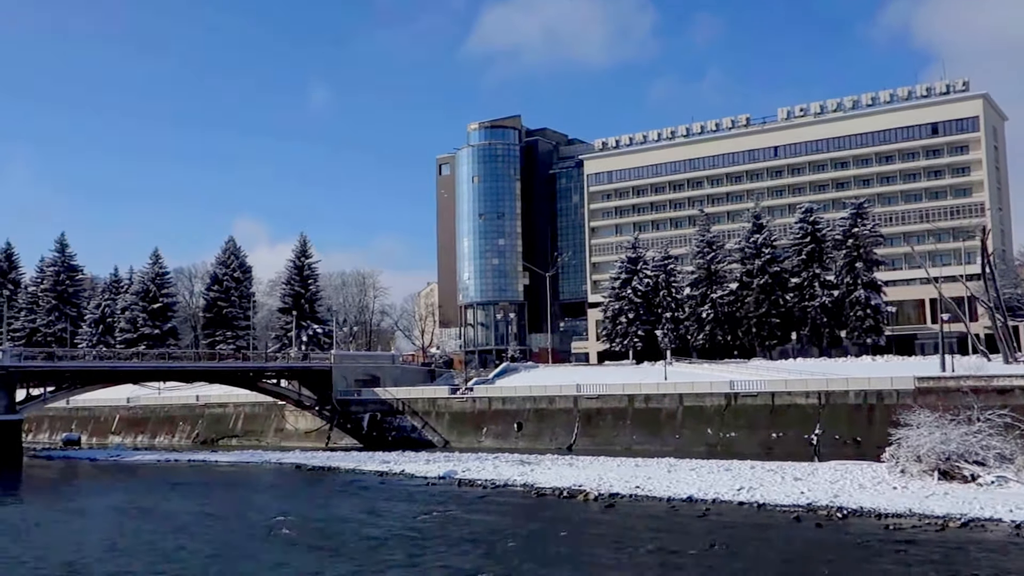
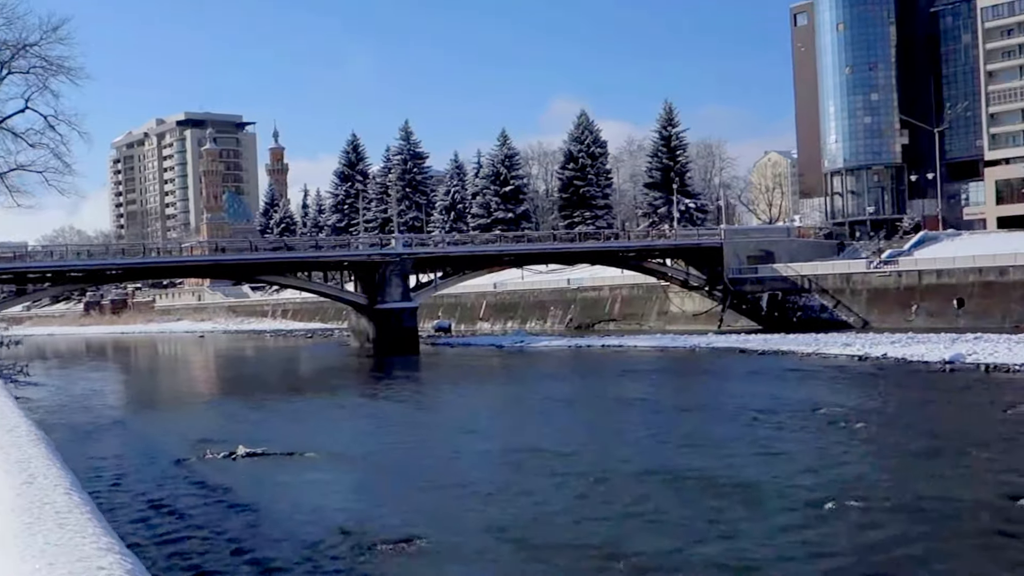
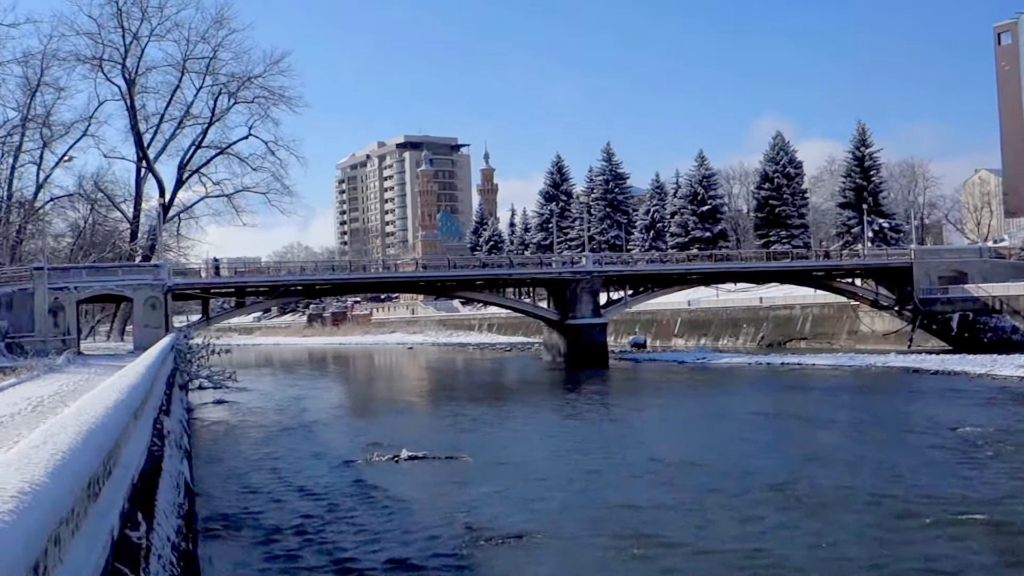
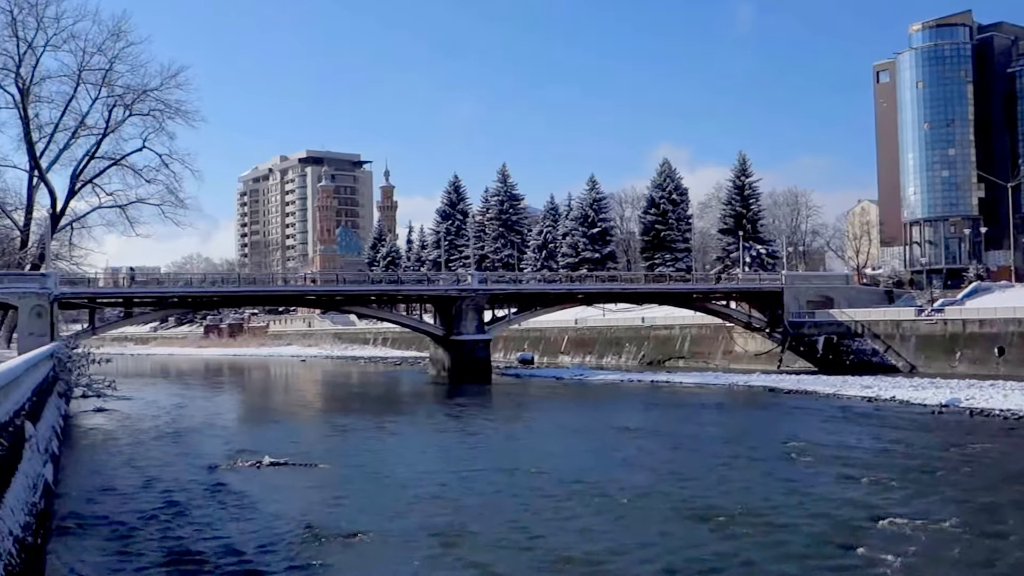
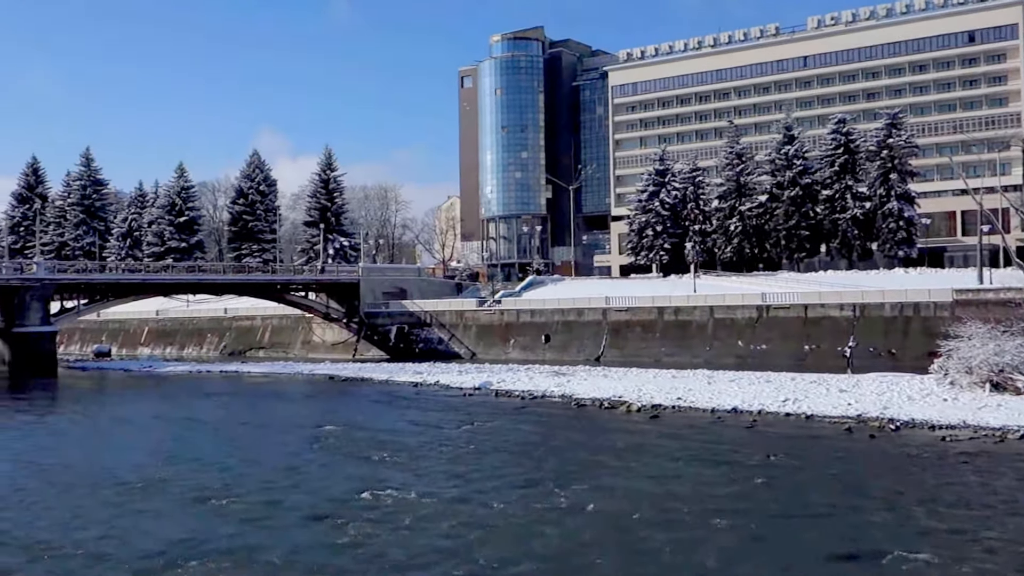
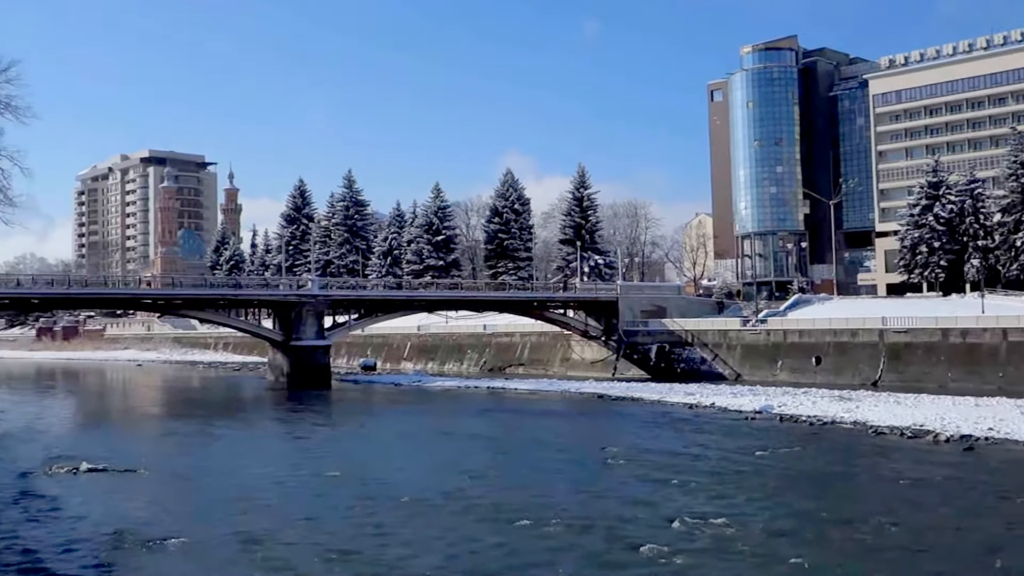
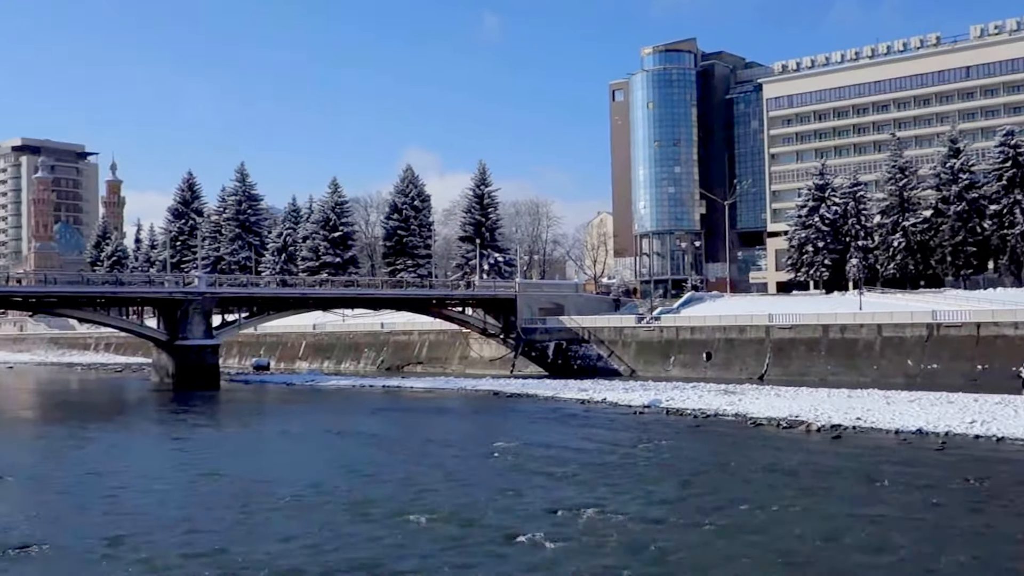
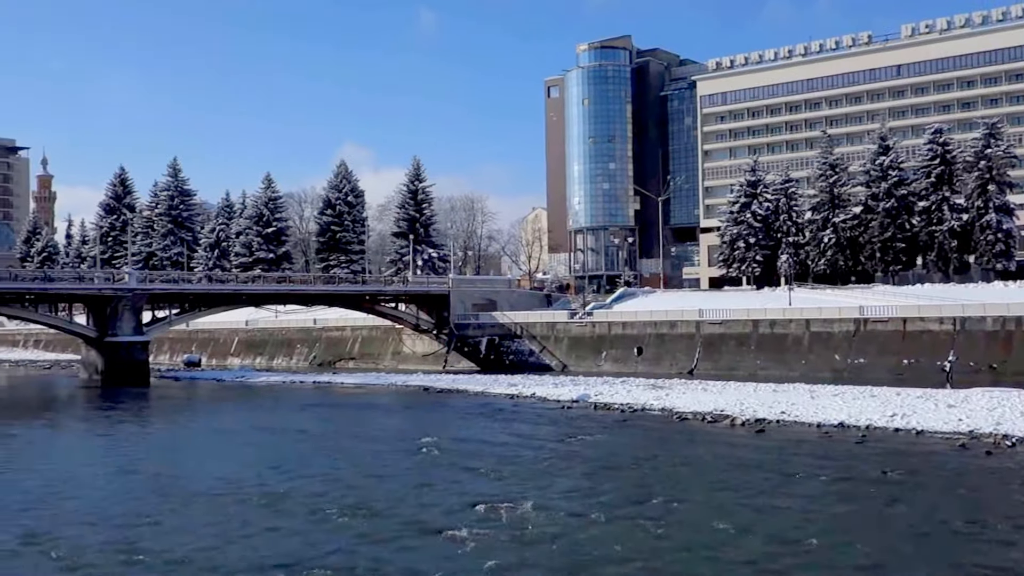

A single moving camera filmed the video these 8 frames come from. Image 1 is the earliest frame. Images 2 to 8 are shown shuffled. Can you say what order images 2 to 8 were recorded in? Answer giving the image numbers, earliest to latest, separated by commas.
5, 8, 7, 6, 4, 3, 2
